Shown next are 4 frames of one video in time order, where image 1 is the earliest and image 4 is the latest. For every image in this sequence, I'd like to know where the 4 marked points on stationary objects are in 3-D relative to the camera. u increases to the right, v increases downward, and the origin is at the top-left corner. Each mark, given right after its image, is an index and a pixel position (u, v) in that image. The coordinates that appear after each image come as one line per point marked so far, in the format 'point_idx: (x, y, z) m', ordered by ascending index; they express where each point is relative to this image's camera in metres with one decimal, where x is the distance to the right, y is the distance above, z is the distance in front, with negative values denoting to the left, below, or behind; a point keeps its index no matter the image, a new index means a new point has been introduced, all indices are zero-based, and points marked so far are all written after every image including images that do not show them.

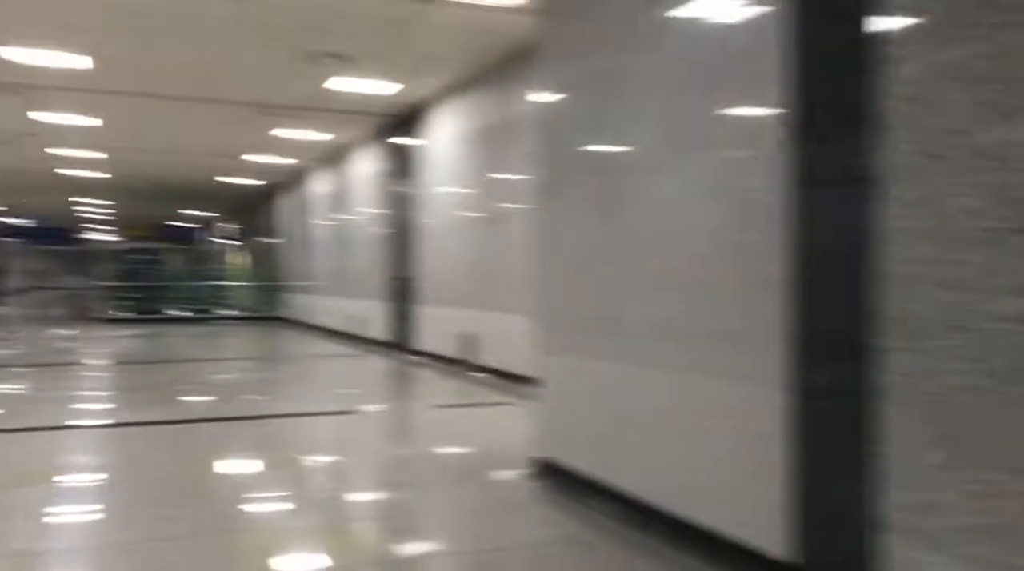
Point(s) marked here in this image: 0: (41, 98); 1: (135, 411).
0: (-5.9, +2.4, +12.6) m
1: (-3.3, -1.1, +8.9) m
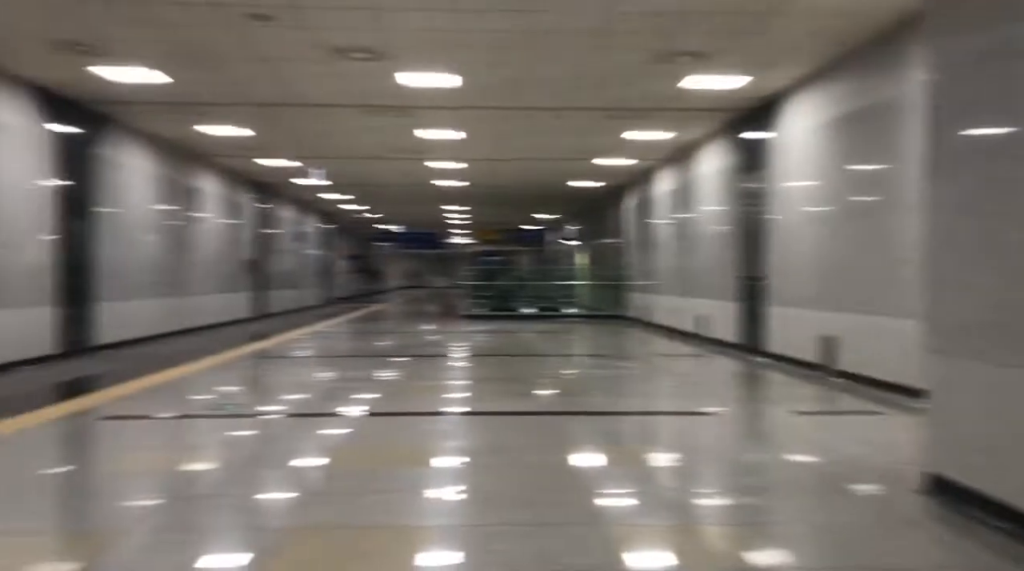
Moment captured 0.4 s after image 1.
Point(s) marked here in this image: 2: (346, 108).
0: (-1.3, +2.4, +13.8) m
1: (-0.2, -1.1, +9.4) m
2: (-2.2, +2.4, +13.6) m
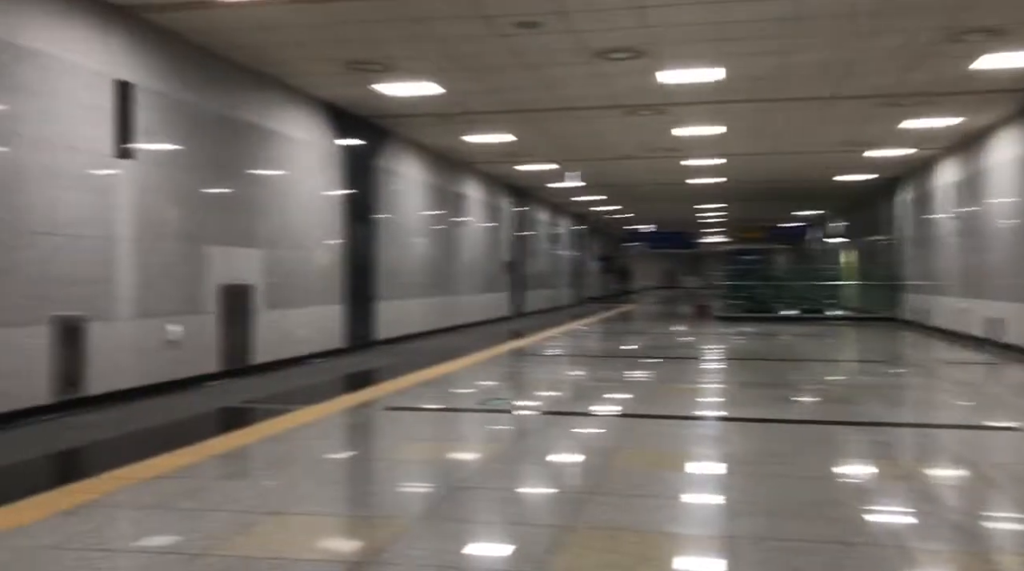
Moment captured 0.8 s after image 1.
0: (+2.2, +2.4, +13.7) m
1: (+2.2, -1.1, +9.1) m
2: (+1.3, +2.4, +13.7) m
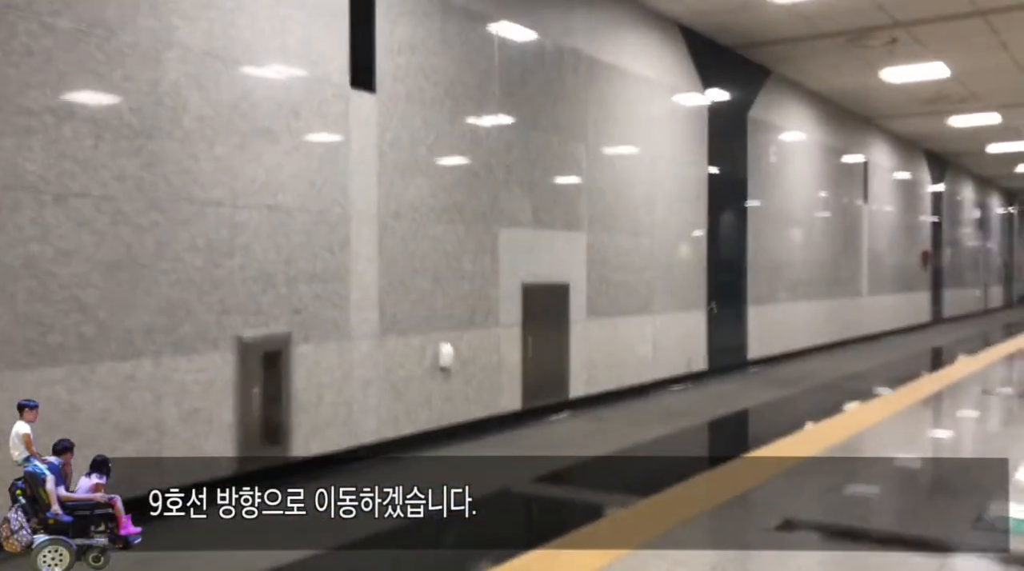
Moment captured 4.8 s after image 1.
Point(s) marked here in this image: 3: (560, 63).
0: (+6.1, +2.4, +8.0) m
1: (+4.5, -1.1, +3.7) m
2: (+5.2, +2.4, +8.3) m
3: (+0.4, +1.8, +8.2) m
